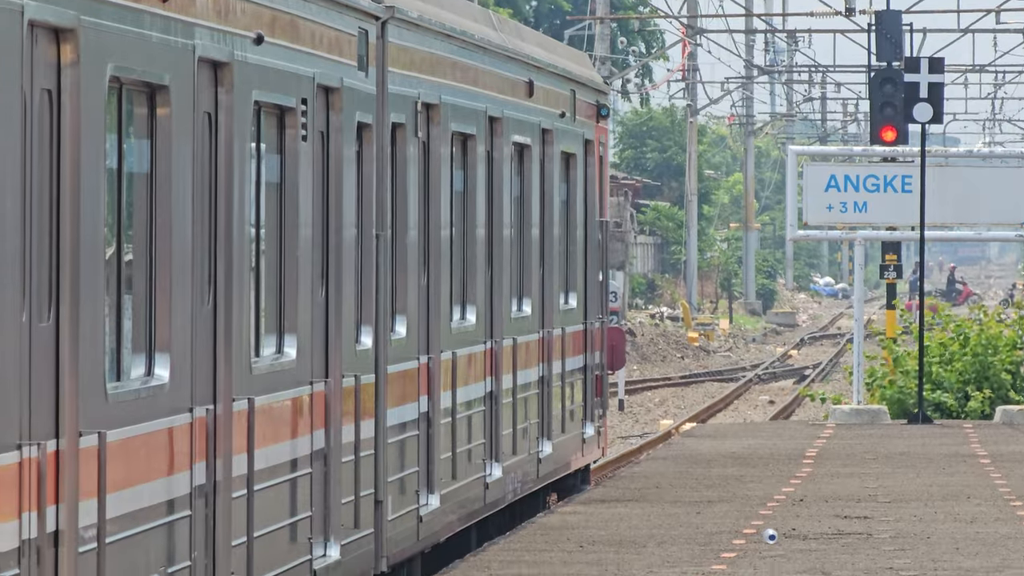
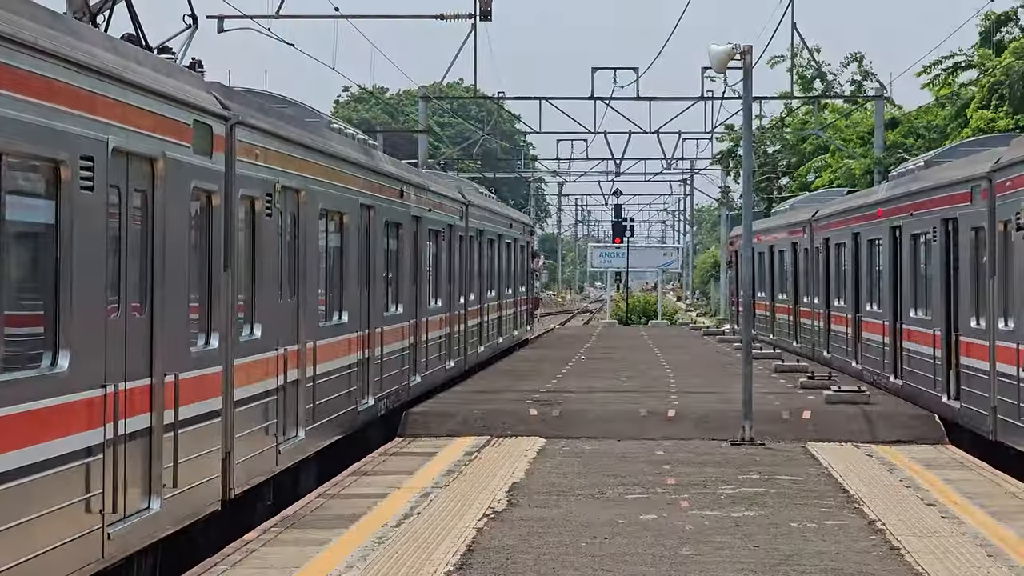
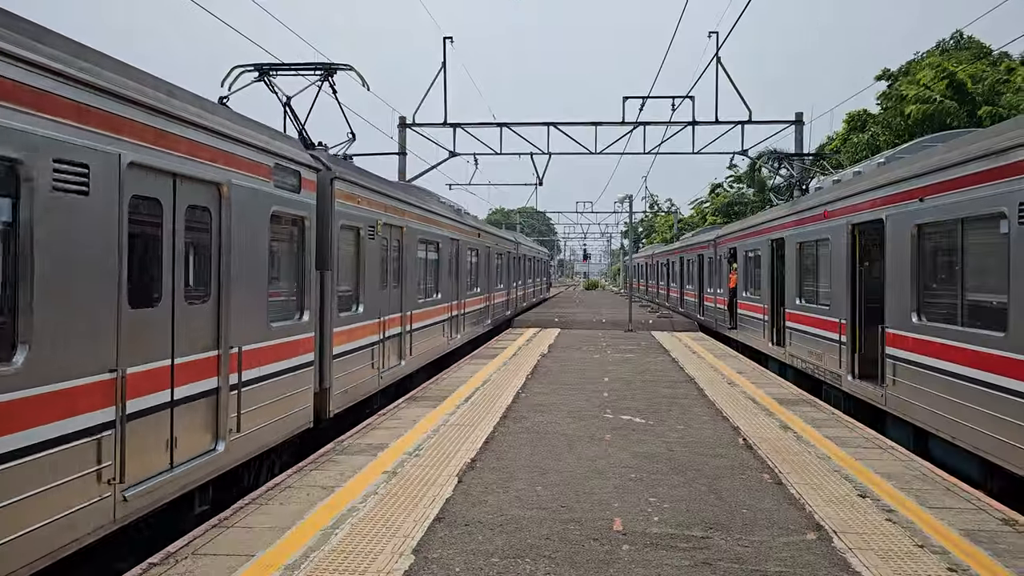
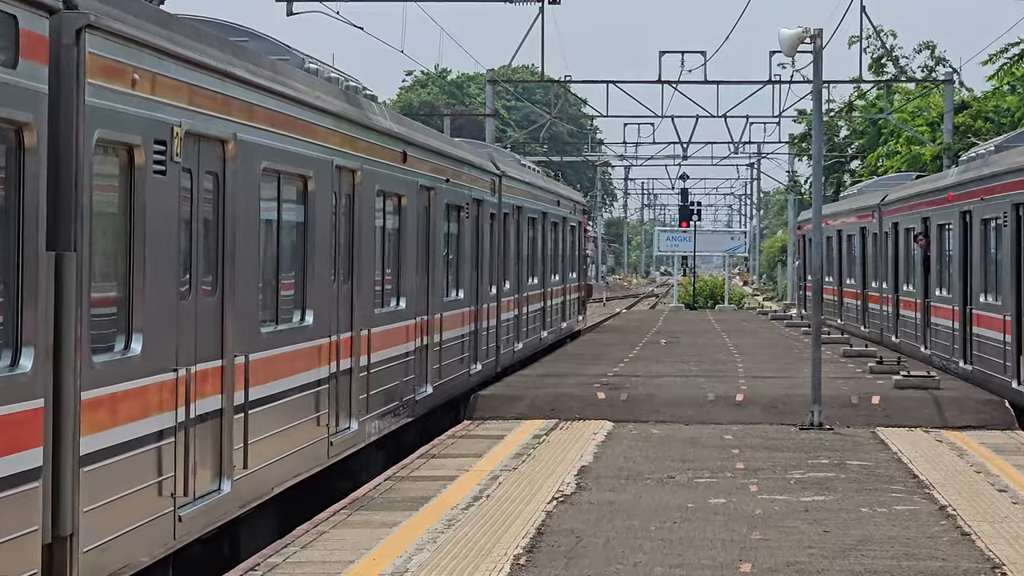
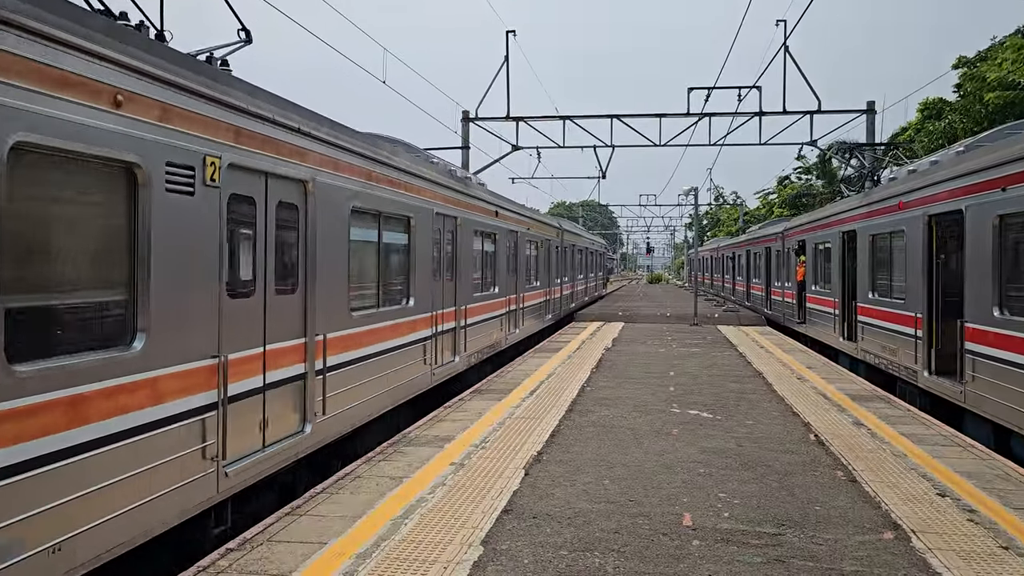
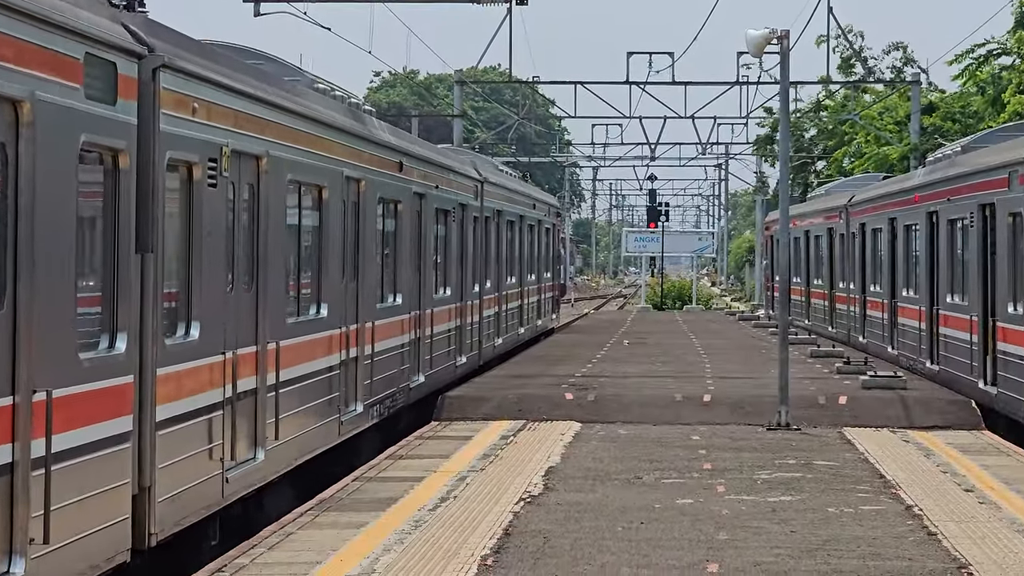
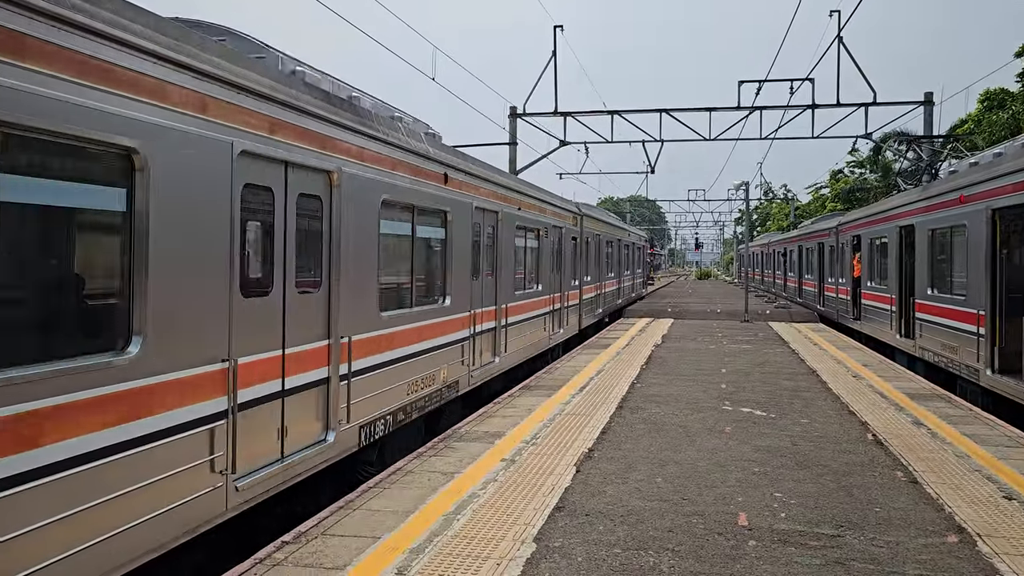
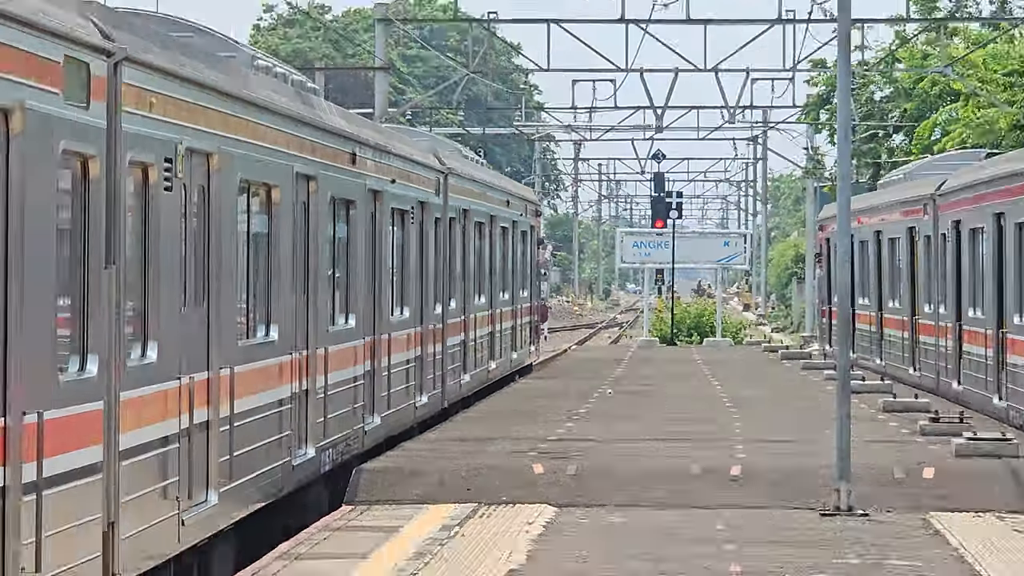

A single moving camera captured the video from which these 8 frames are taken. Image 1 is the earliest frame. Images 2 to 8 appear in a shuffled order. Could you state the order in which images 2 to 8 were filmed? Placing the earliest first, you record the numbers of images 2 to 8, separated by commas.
8, 2, 6, 4, 3, 5, 7
